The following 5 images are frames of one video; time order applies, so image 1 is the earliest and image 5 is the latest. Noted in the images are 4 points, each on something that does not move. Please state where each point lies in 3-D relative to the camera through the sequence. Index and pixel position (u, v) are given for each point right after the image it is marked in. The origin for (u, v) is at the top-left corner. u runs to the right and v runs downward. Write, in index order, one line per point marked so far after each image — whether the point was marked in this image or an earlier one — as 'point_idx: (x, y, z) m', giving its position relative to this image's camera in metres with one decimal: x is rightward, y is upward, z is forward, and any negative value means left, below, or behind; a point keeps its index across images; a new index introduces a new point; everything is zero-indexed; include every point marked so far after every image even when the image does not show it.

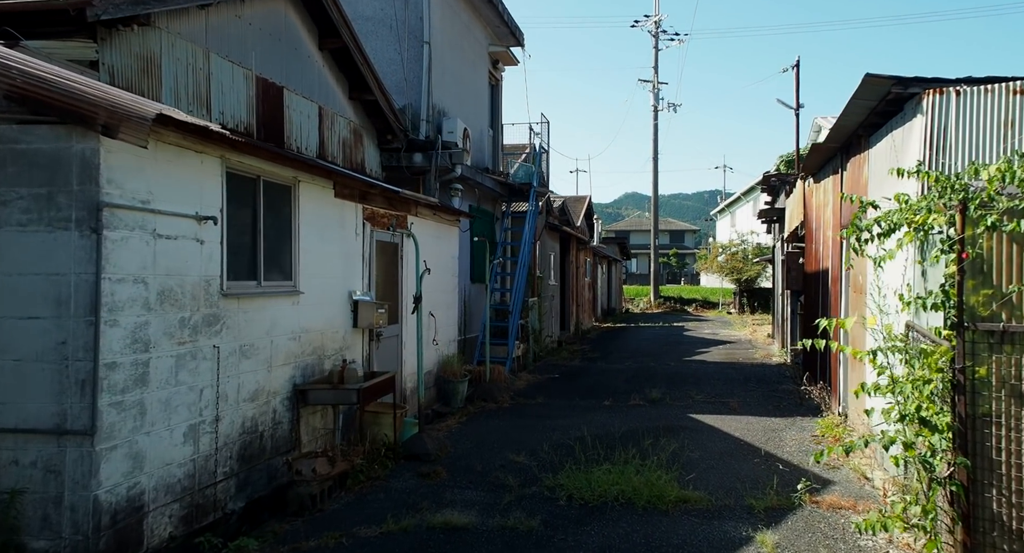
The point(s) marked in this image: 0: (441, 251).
0: (-0.8, +0.3, +10.6) m
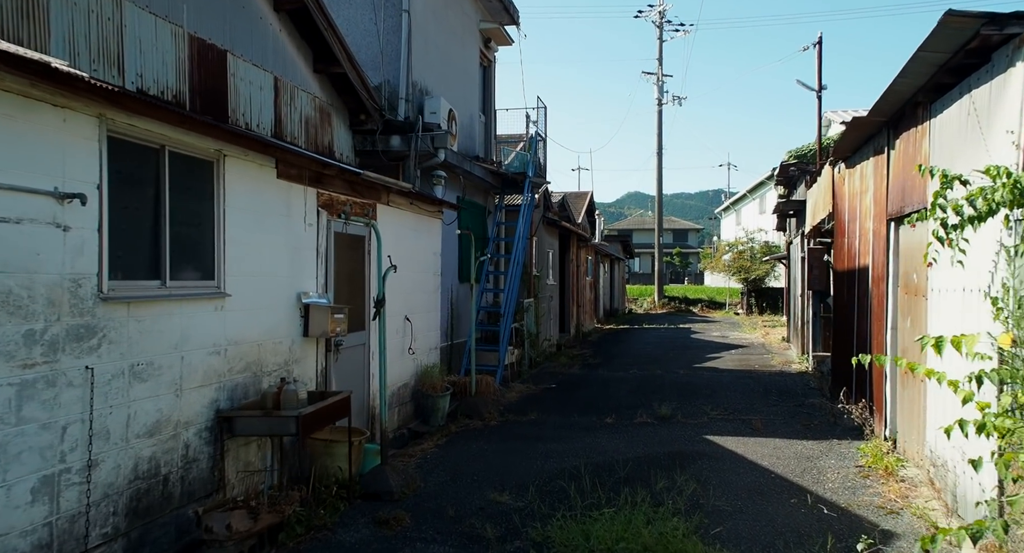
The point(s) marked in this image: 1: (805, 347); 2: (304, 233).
0: (-0.9, +0.3, +9.3) m
1: (+4.5, -1.1, +14.2) m
2: (-1.4, +0.3, +6.4) m
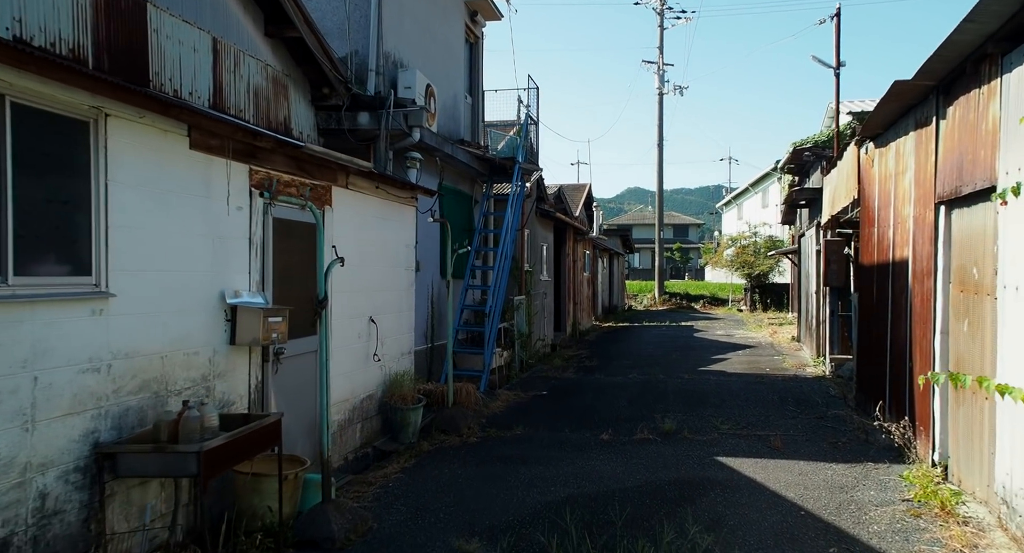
0: (-1.1, +0.3, +8.1) m
1: (+4.3, -1.0, +13.0) m
2: (-1.6, +0.3, +5.3) m
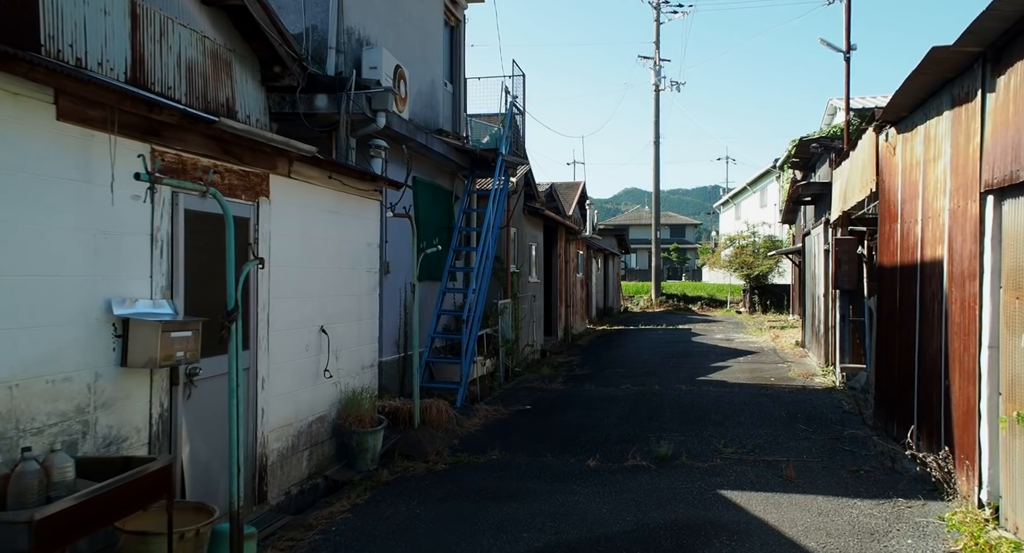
0: (-1.3, +0.3, +7.1) m
1: (+4.1, -1.0, +12.0) m
2: (-1.8, +0.3, +4.2) m
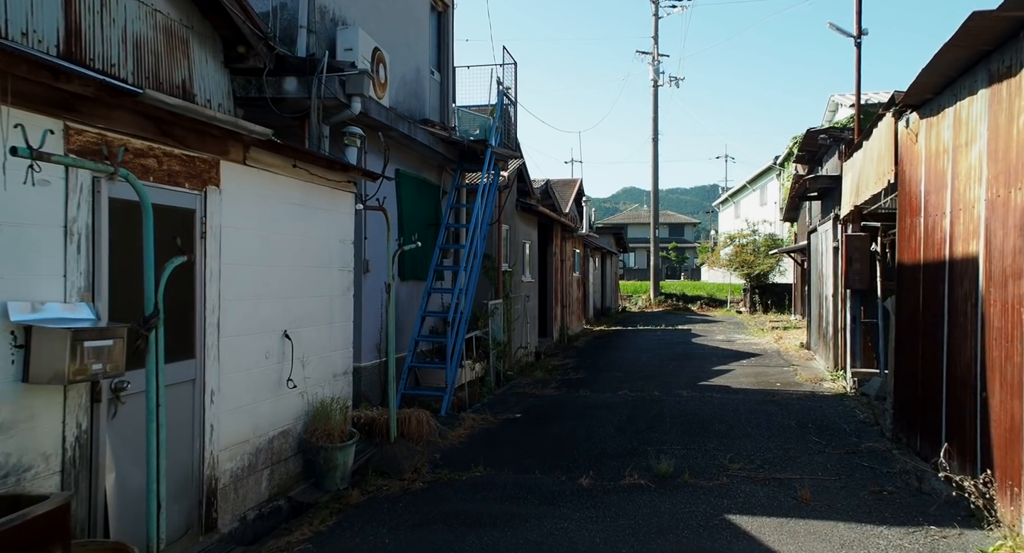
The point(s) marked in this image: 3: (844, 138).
0: (-1.4, +0.3, +6.4) m
1: (+4.0, -1.0, +11.4) m
2: (-1.9, +0.3, +3.6) m
3: (+4.1, +1.7, +11.4) m
